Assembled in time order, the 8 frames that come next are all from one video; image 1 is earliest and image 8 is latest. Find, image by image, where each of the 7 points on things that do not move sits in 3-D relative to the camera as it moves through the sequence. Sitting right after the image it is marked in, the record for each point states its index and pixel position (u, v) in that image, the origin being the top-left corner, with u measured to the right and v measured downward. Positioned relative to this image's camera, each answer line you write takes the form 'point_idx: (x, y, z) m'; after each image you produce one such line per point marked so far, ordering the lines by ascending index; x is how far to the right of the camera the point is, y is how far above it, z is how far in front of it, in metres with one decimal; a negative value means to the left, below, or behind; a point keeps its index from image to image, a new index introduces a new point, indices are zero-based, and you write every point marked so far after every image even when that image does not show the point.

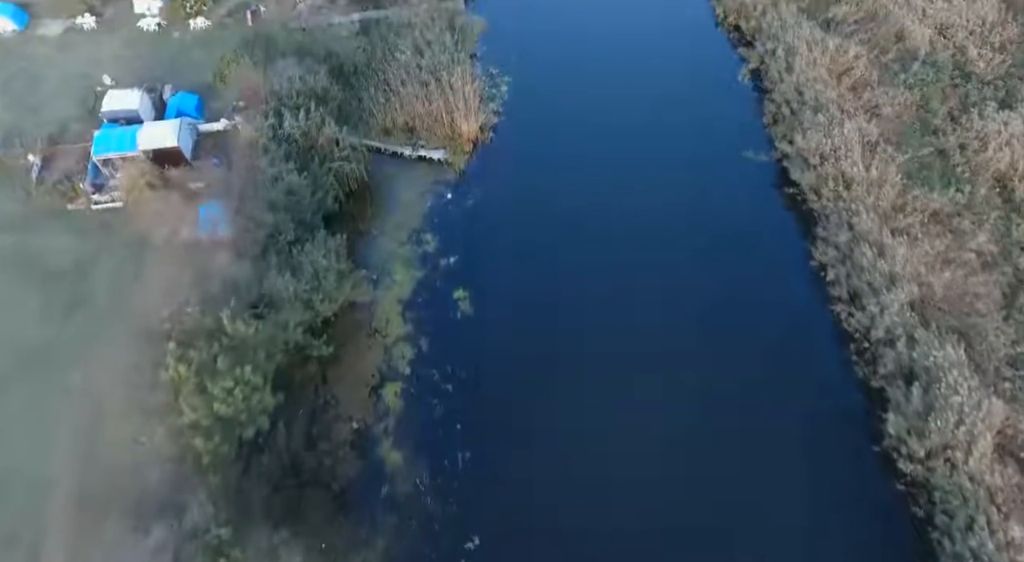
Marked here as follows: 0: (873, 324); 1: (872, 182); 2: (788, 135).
0: (+4.8, -0.6, +12.8) m
1: (+5.4, +1.5, +14.4) m
2: (+4.6, +2.4, +16.2) m
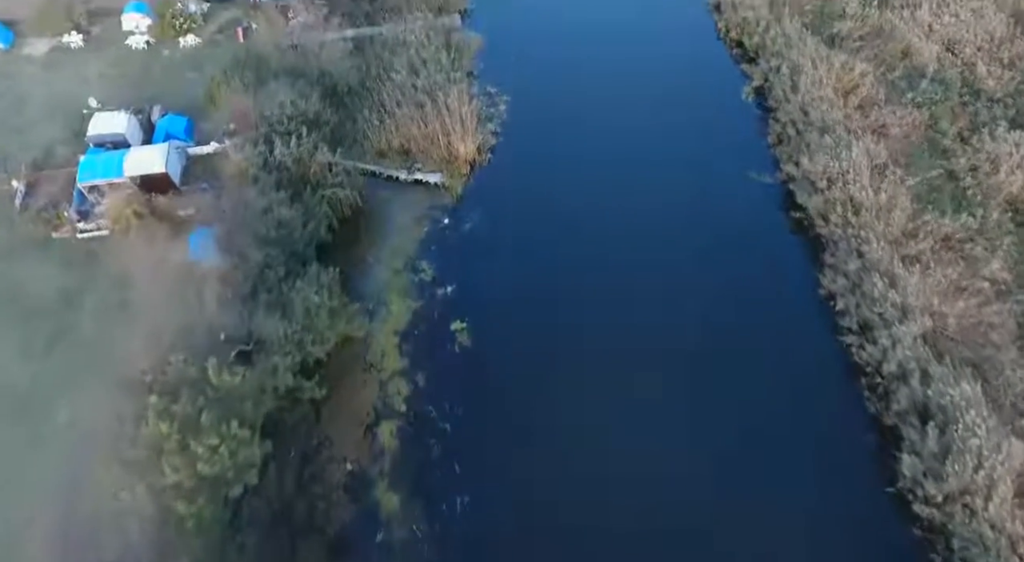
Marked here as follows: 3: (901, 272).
0: (+4.8, -1.0, +12.3) m
1: (+5.4, +1.1, +14.0) m
2: (+4.6, +2.0, +15.8) m
3: (+5.2, +0.1, +12.9) m
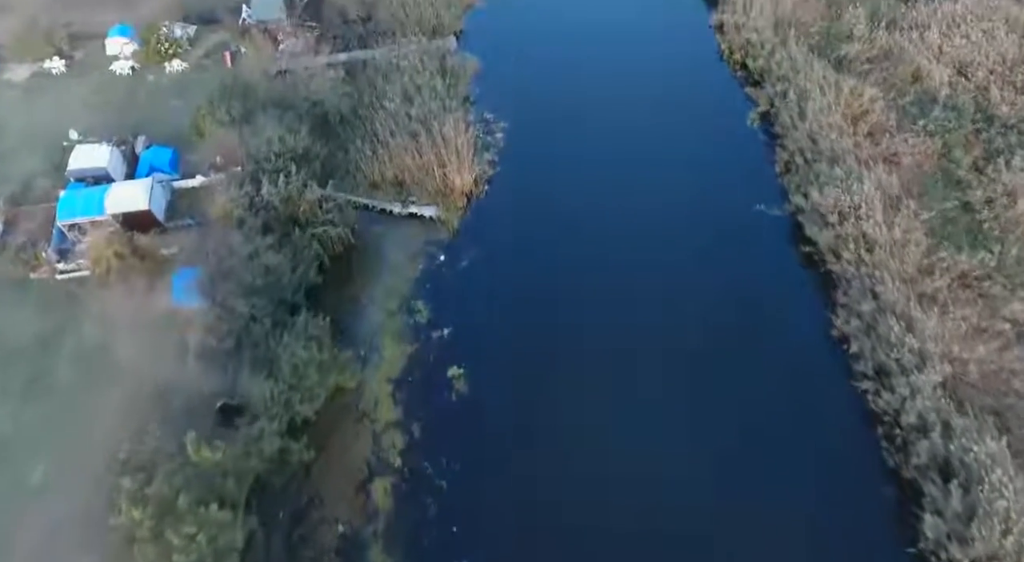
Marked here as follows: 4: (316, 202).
0: (+4.8, -1.5, +11.7) m
1: (+5.3, +0.5, +13.4) m
2: (+4.6, +1.5, +15.2) m
3: (+5.2, -0.4, +12.4) m
4: (-2.7, +1.1, +13.5) m
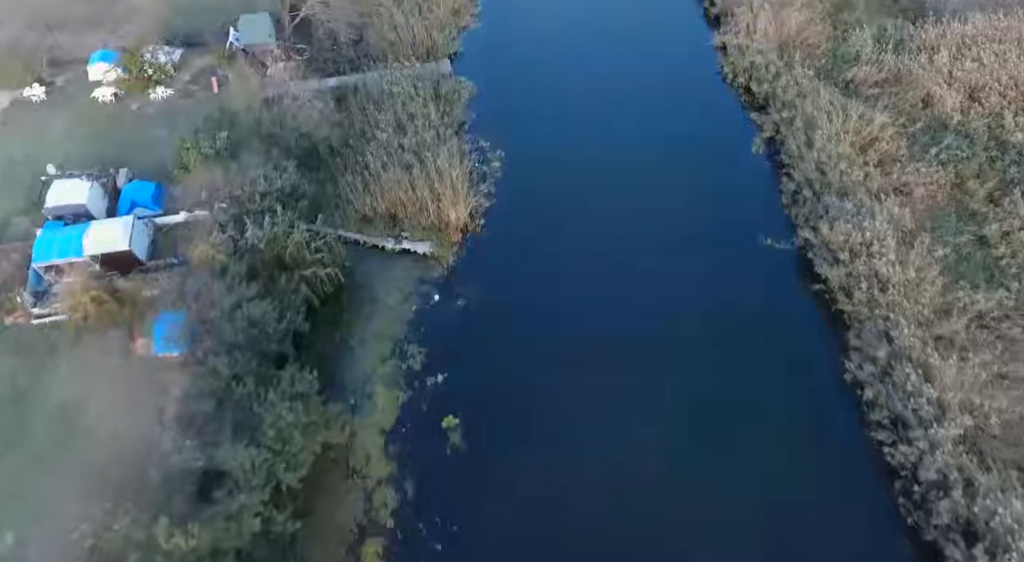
0: (+4.7, -2.1, +11.2) m
1: (+5.3, 0.0, +12.8) m
2: (+4.5, +0.9, +14.6) m
3: (+5.2, -1.0, +11.8) m
4: (-2.8, +0.5, +12.9) m
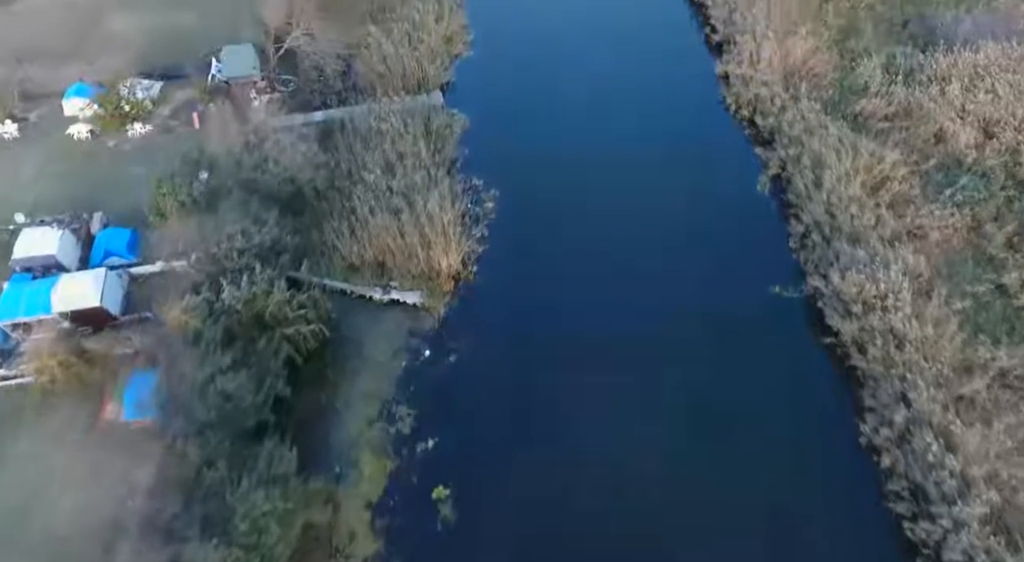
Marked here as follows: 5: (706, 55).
0: (+4.7, -2.8, +10.4) m
1: (+5.2, -0.7, +12.1) m
2: (+4.4, +0.2, +13.9) m
3: (+5.1, -1.7, +11.1) m
4: (-2.9, -0.3, +12.1) m
5: (+3.9, +4.5, +19.4) m
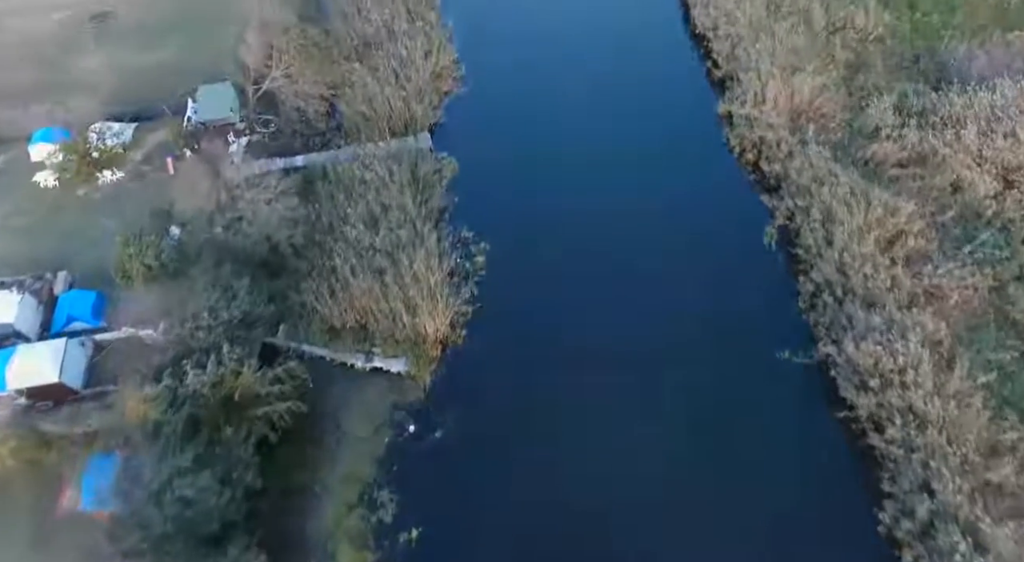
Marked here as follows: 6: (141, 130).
0: (+4.6, -3.7, +9.5) m
1: (+5.1, -1.6, +11.2) m
2: (+4.3, -0.7, +13.0) m
3: (+5.0, -2.6, +10.2) m
4: (-3.0, -1.2, +11.2) m
5: (+3.8, +3.6, +18.5) m
6: (-6.5, +2.6, +16.8) m
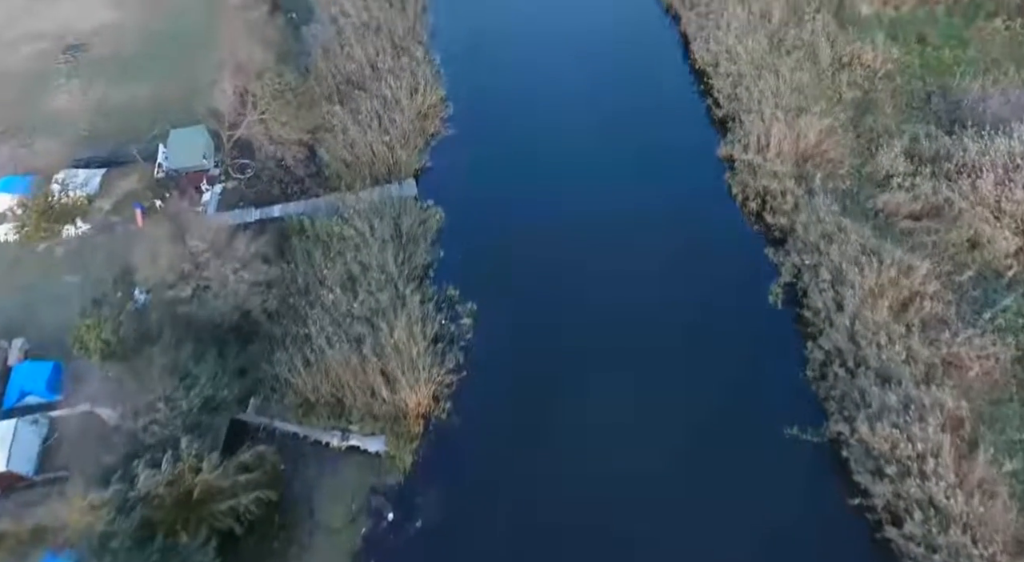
0: (+4.4, -4.5, +8.6) m
1: (+5.0, -2.5, +10.3) m
2: (+4.1, -1.6, +12.1) m
3: (+4.8, -3.4, +9.2) m
4: (-3.1, -2.1, +10.3) m
5: (+3.6, +2.7, +17.6) m
6: (-6.6, +1.7, +15.9) m
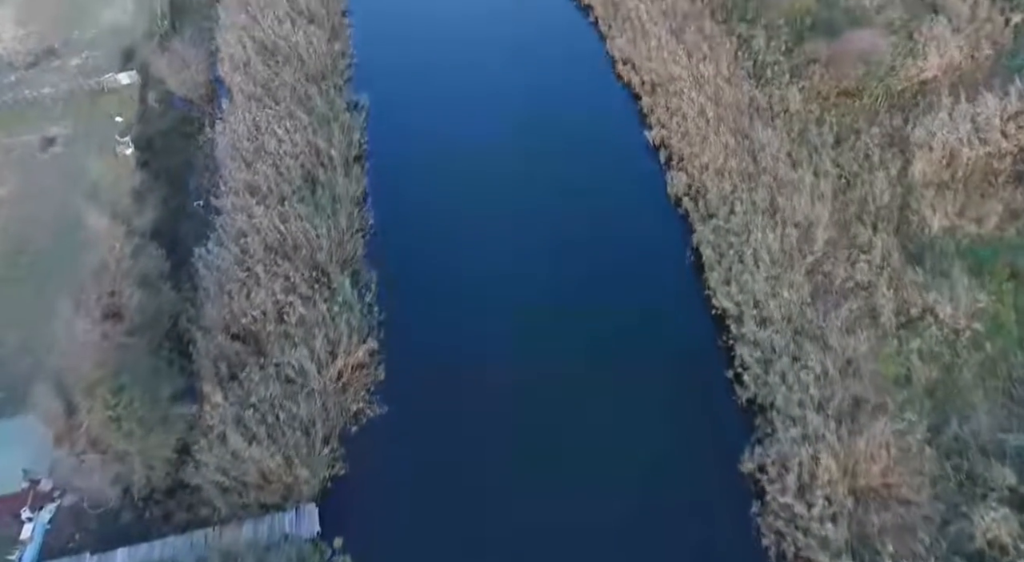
0: (+3.5, -9.0, +3.8) m
1: (+4.1, -6.9, +5.5) m
2: (+3.3, -6.0, +7.4) m
3: (+4.0, -7.9, +4.5) m
4: (-4.0, -6.4, +5.7) m
5: (+2.9, -1.8, +12.9) m
6: (-7.3, -2.7, +11.4) m
